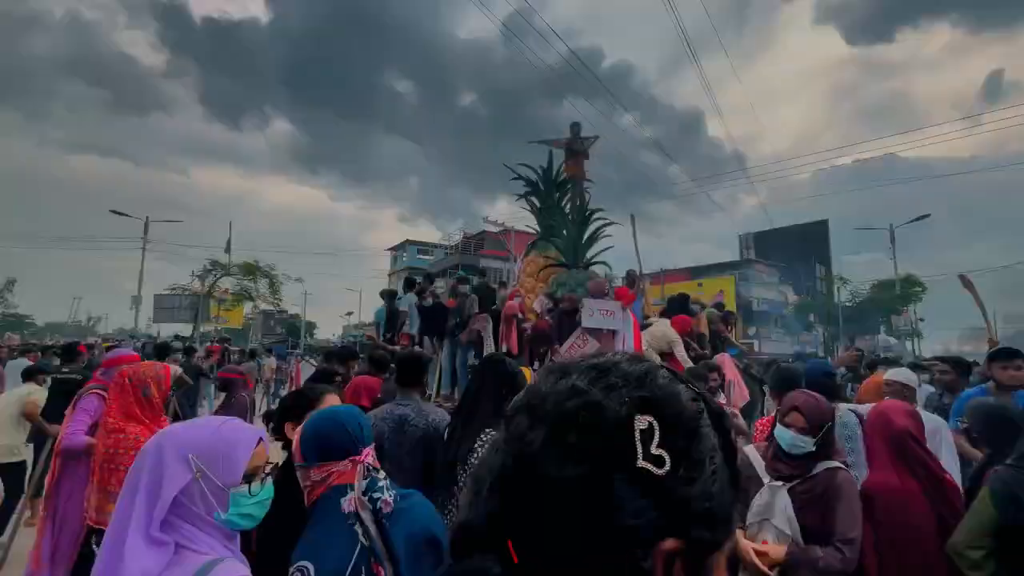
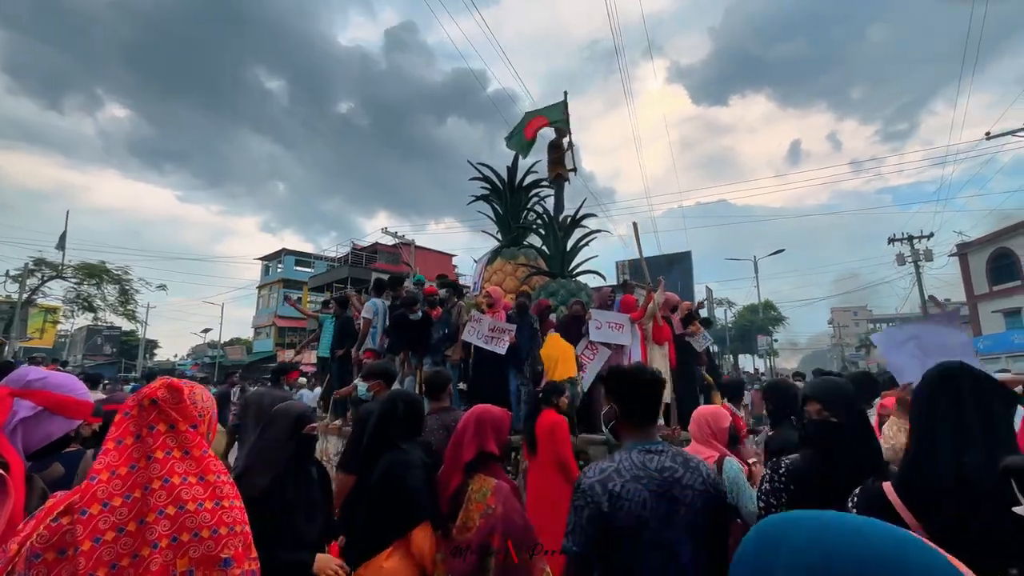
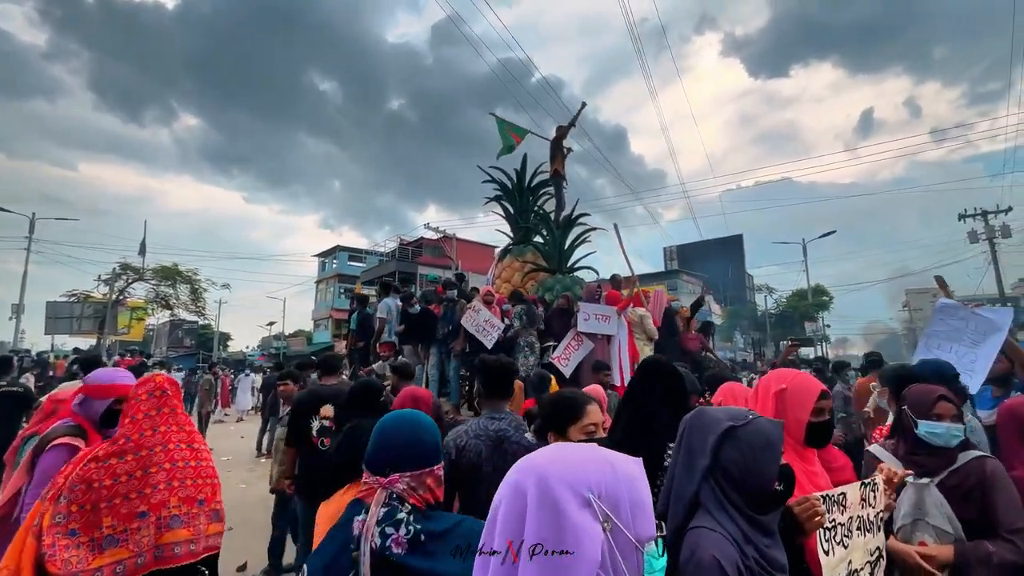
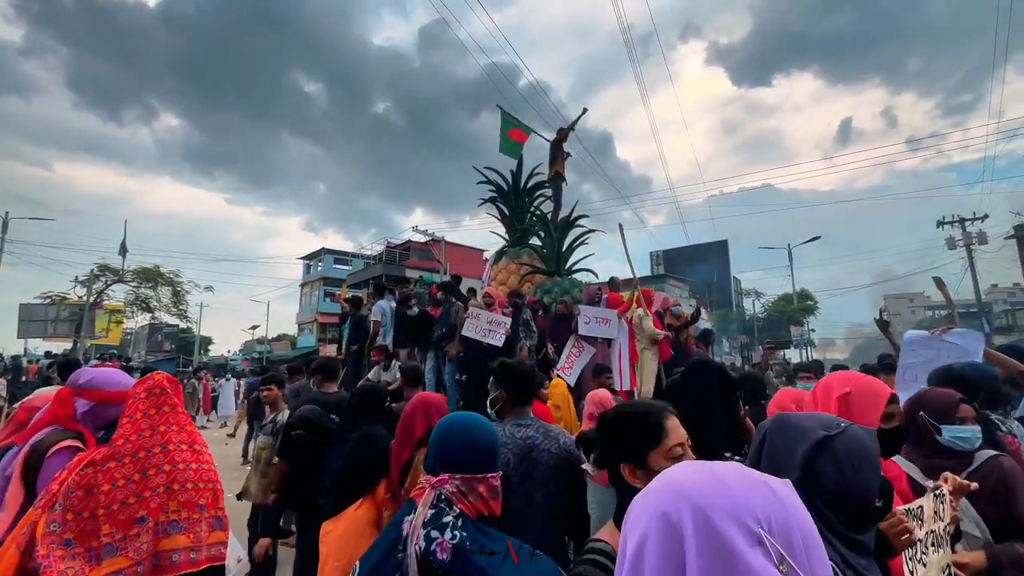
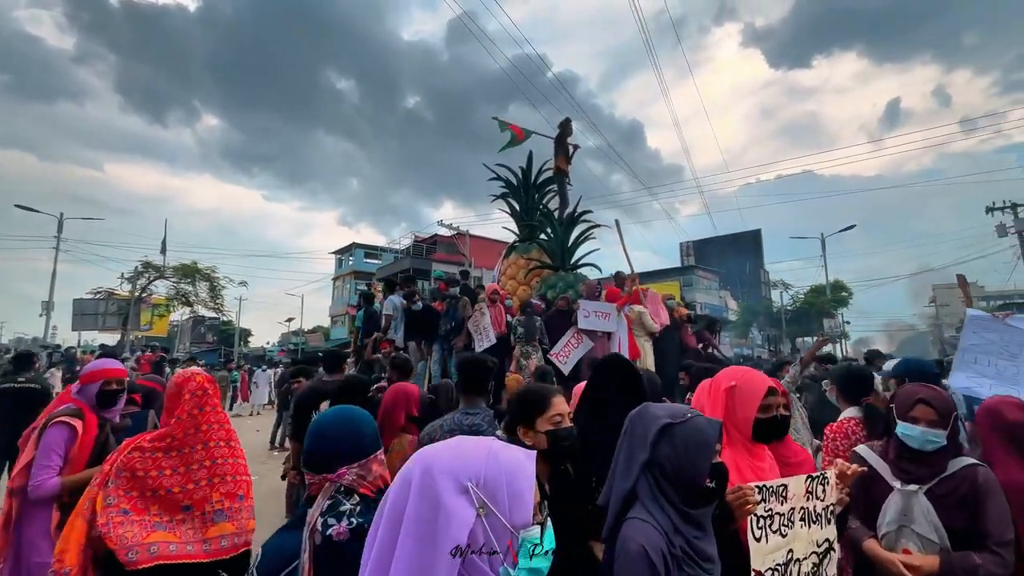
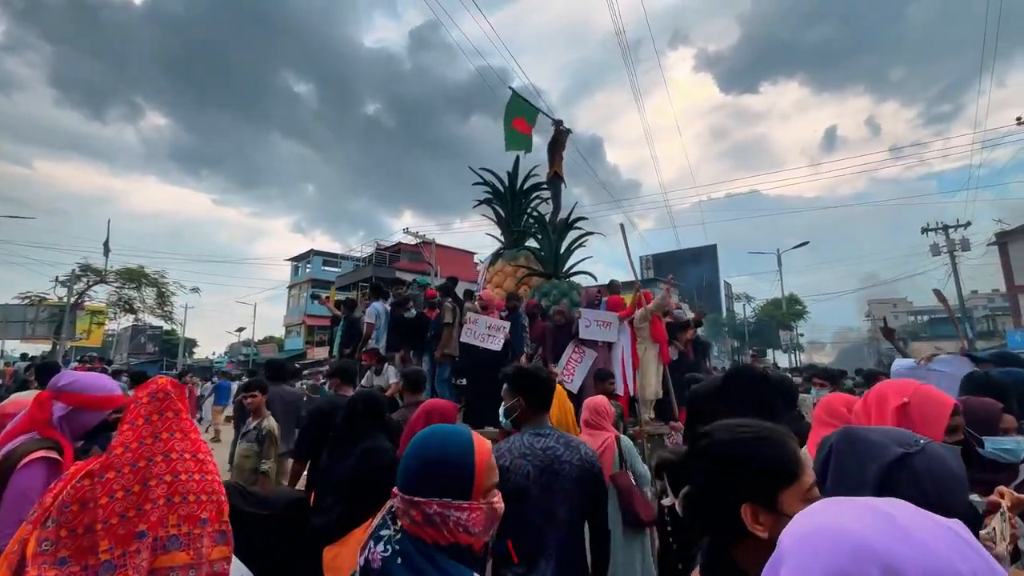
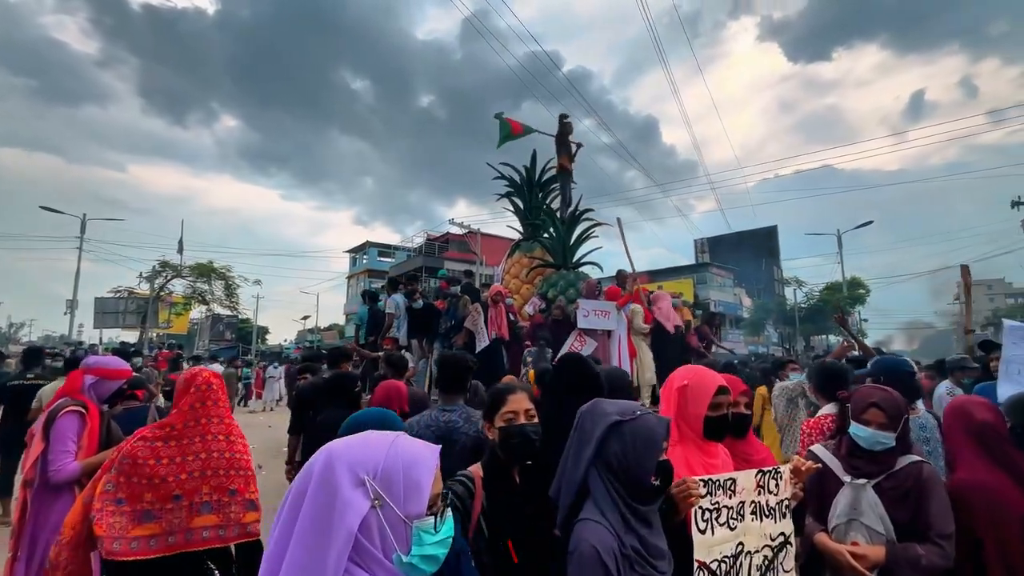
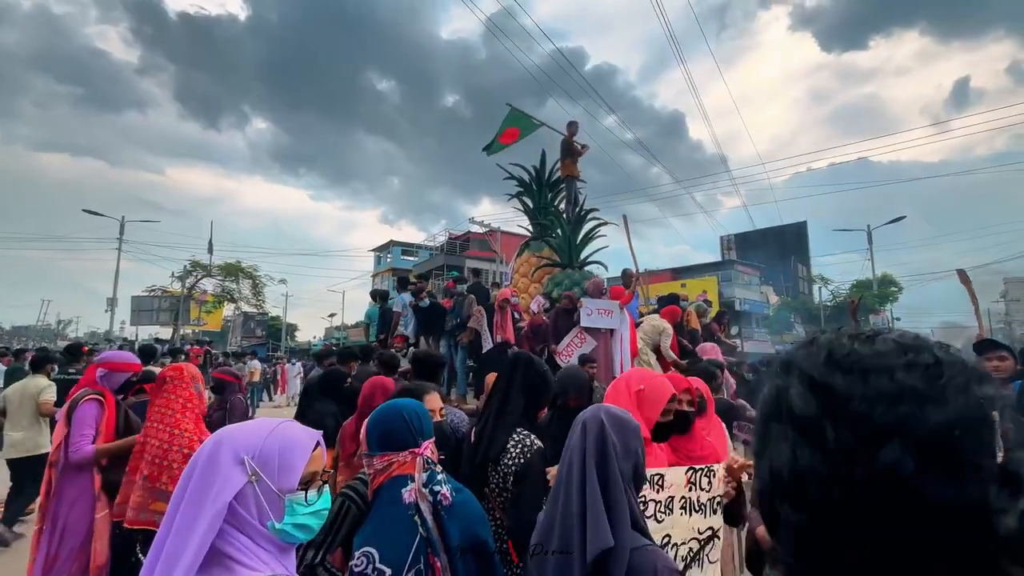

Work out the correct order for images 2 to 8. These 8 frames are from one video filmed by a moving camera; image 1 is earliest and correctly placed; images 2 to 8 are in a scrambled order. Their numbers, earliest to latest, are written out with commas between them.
8, 7, 5, 3, 4, 6, 2
